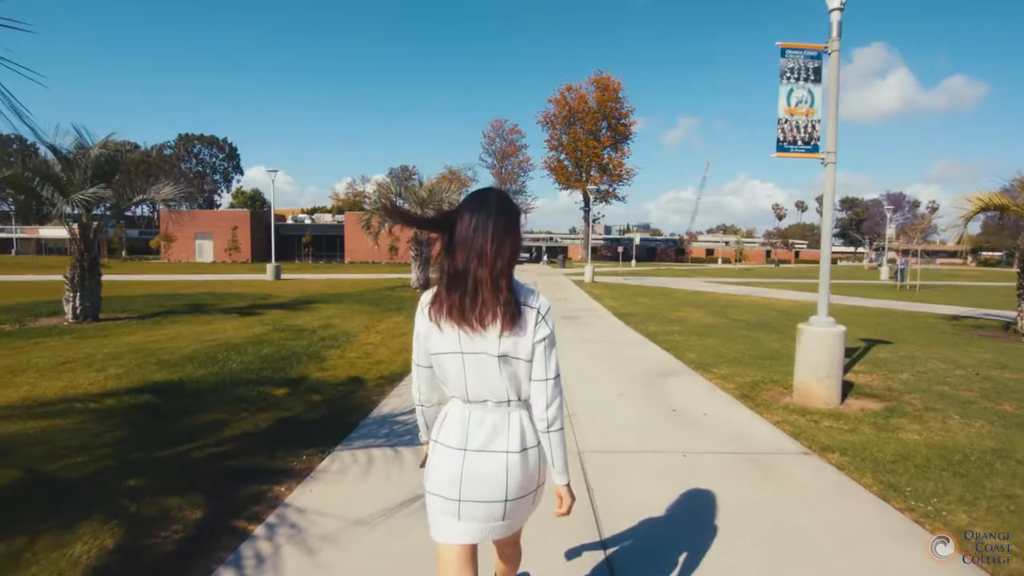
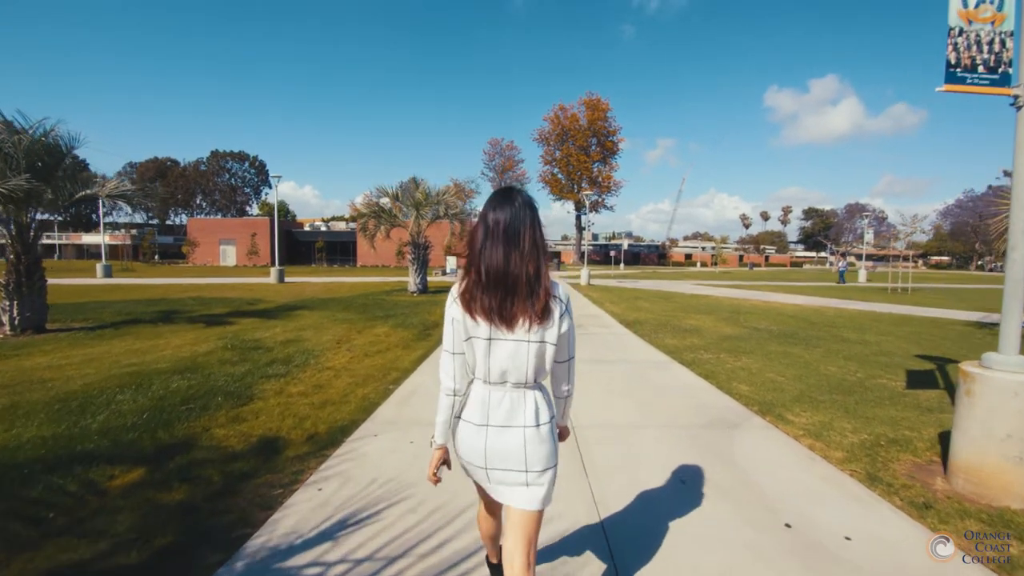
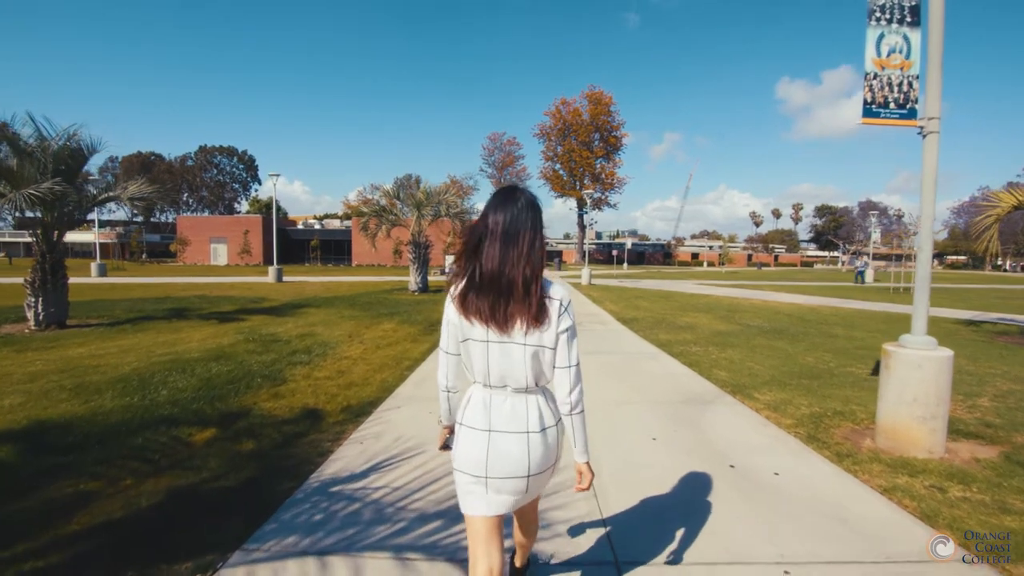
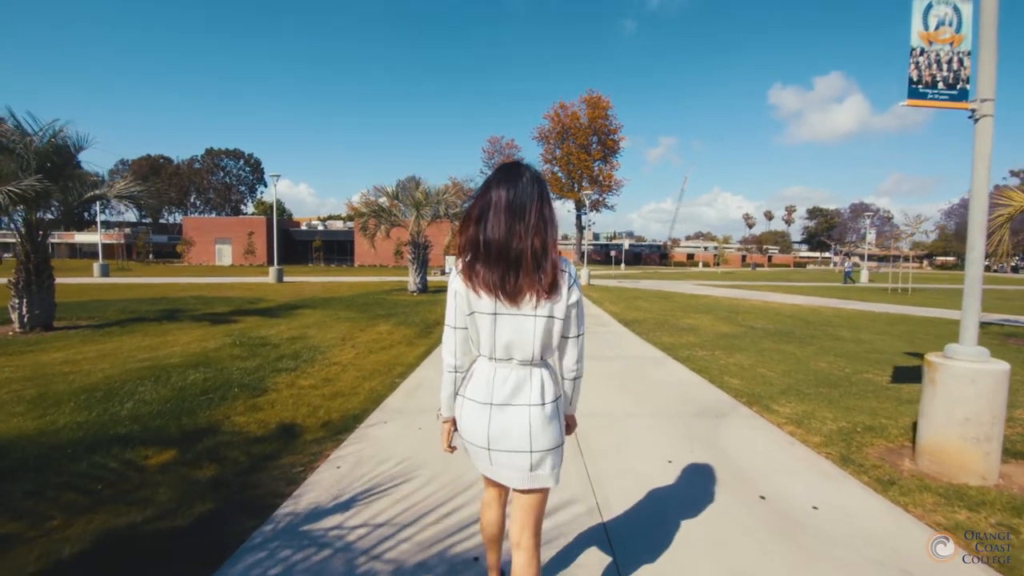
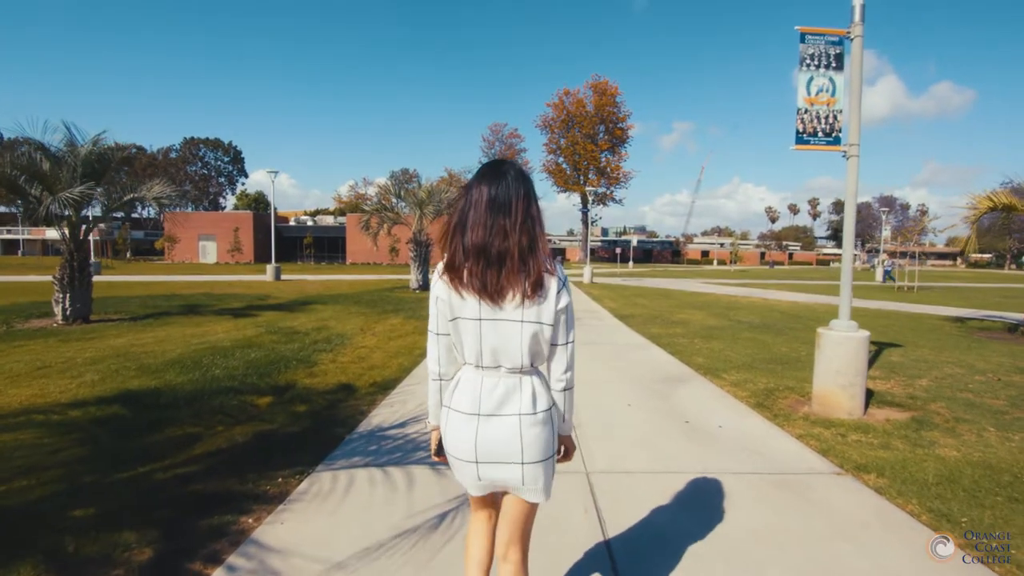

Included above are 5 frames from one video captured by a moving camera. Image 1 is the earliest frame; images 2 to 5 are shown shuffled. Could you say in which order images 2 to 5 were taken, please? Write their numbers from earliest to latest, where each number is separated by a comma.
5, 3, 4, 2
